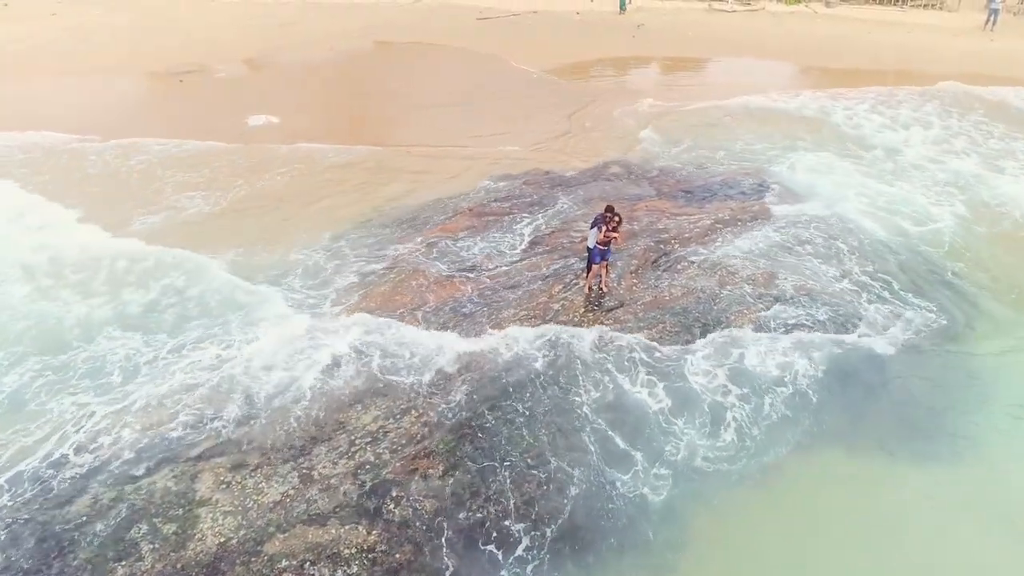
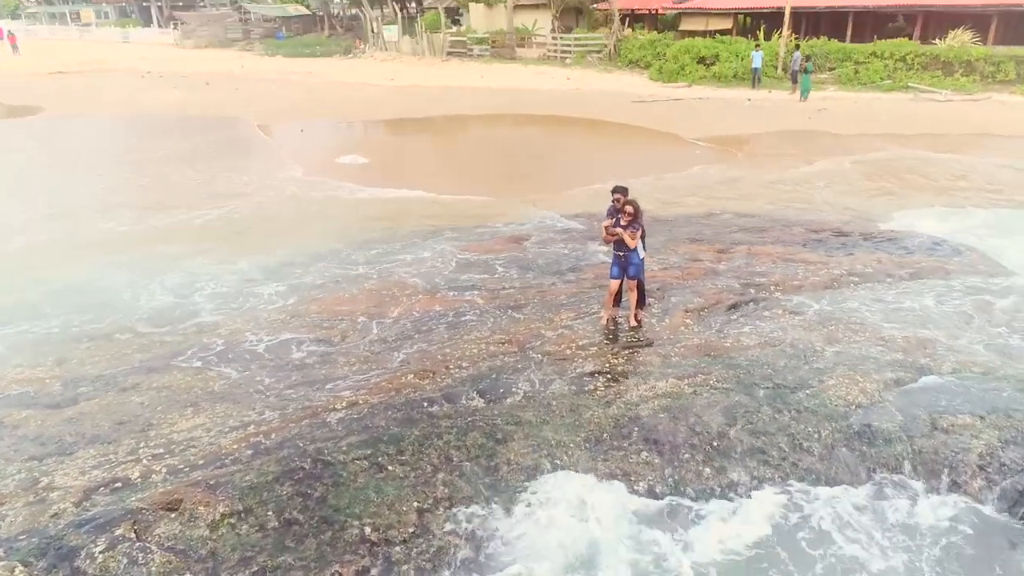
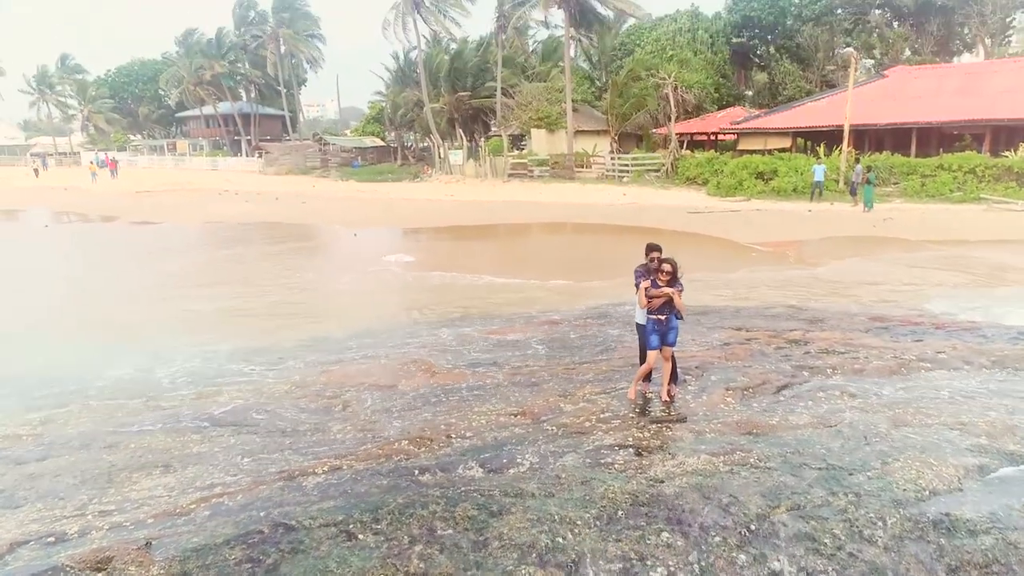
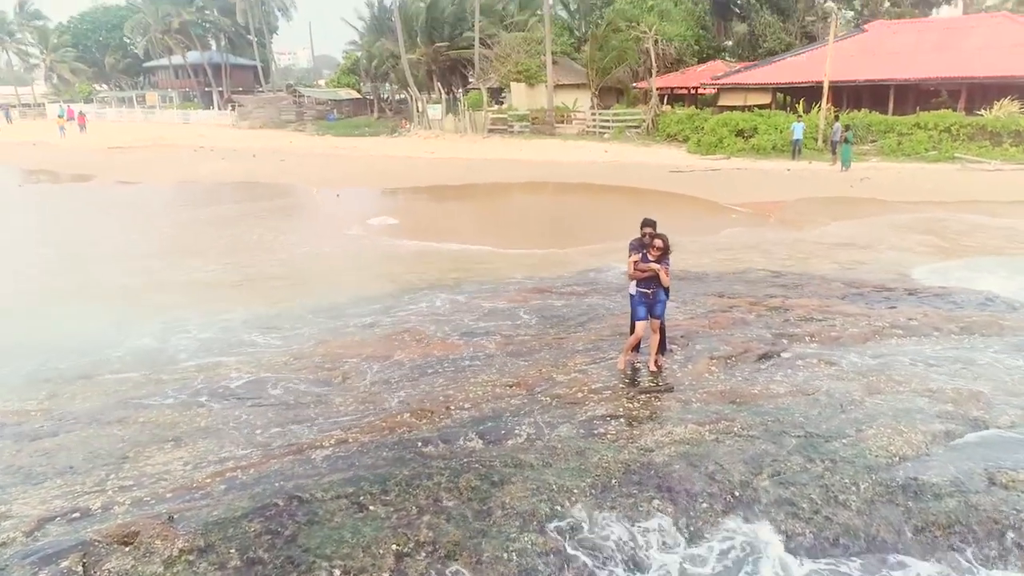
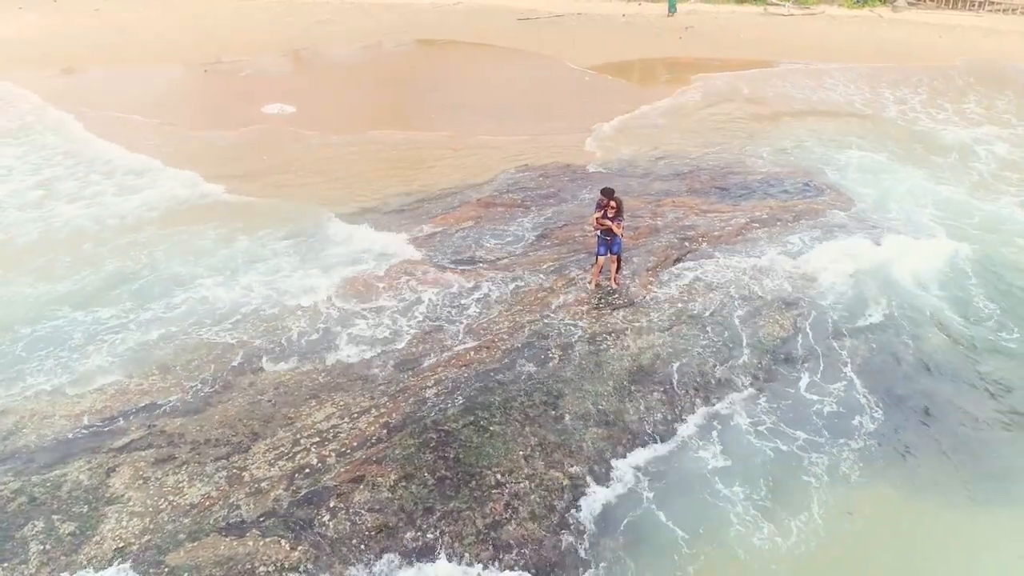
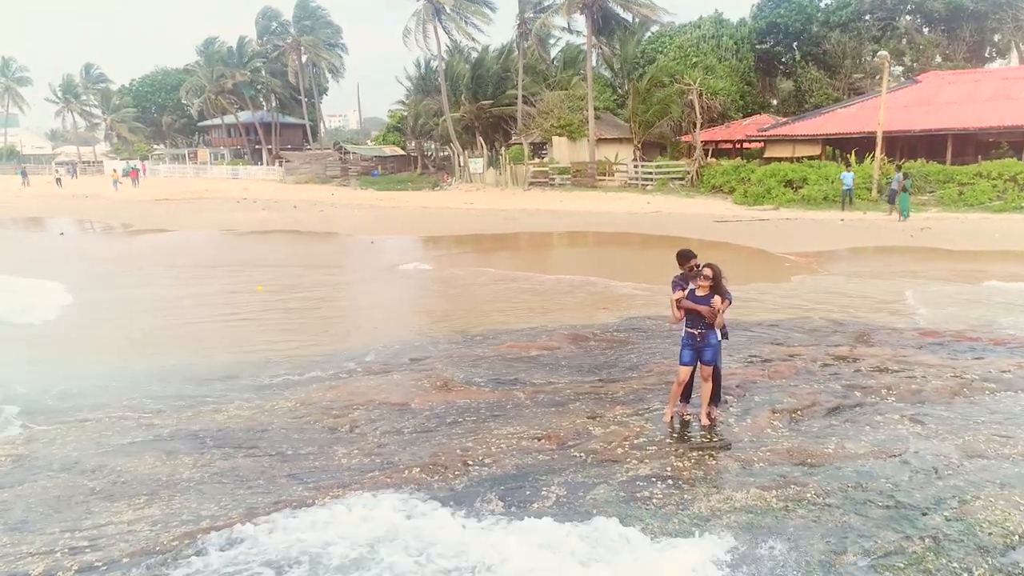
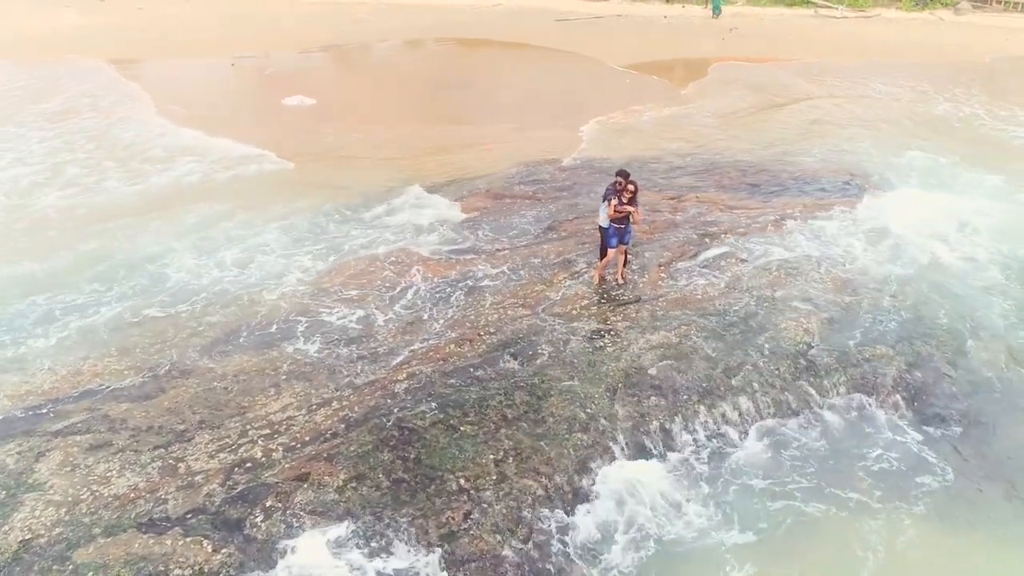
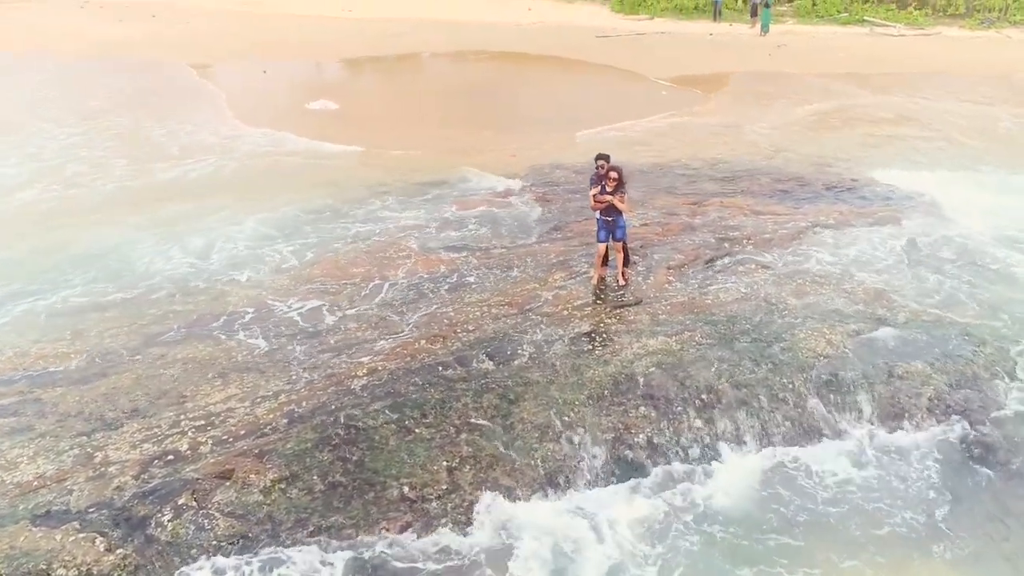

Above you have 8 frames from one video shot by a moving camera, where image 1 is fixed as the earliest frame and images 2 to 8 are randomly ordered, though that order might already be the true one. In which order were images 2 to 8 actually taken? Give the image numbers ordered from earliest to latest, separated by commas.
5, 7, 8, 2, 4, 3, 6
